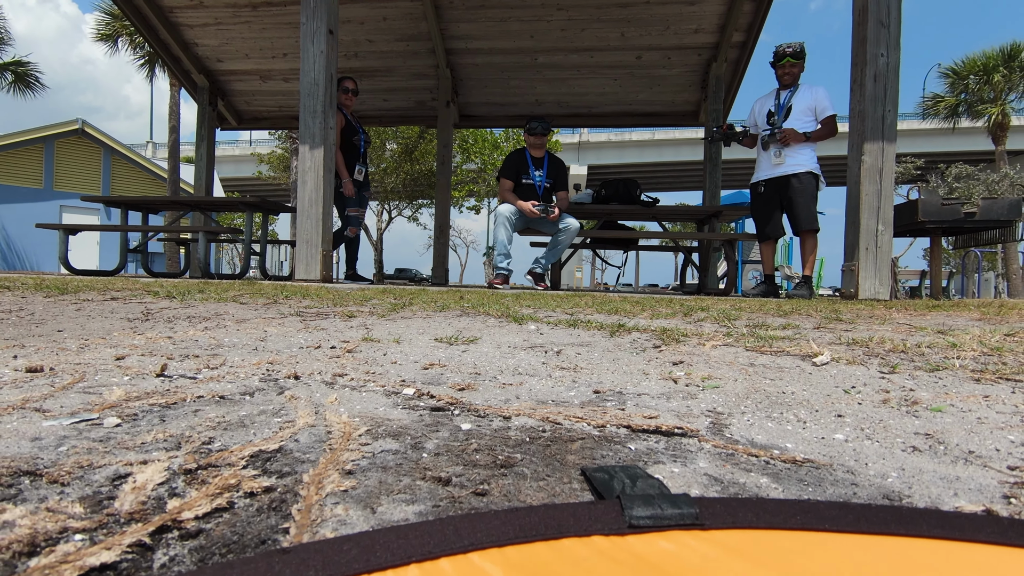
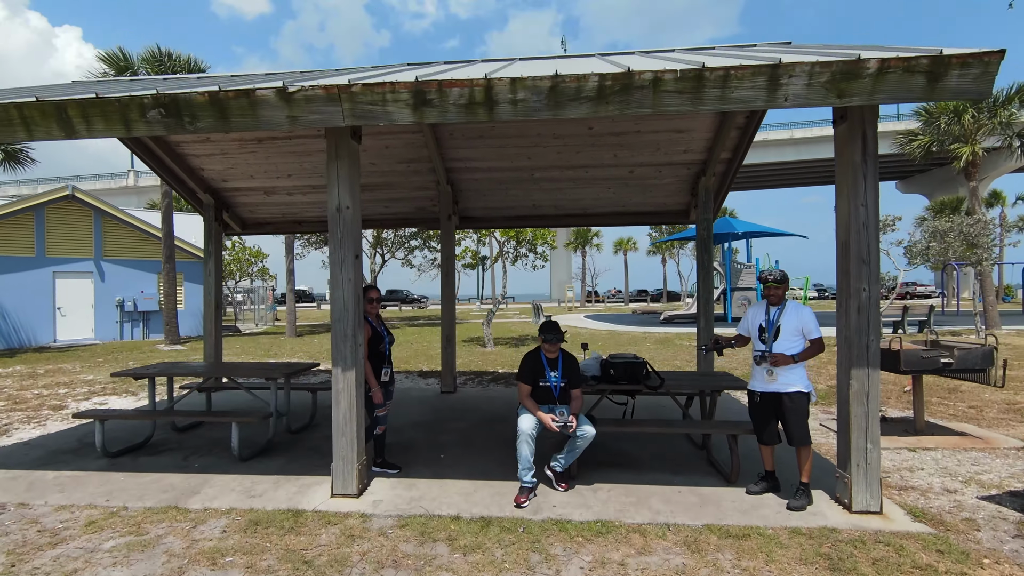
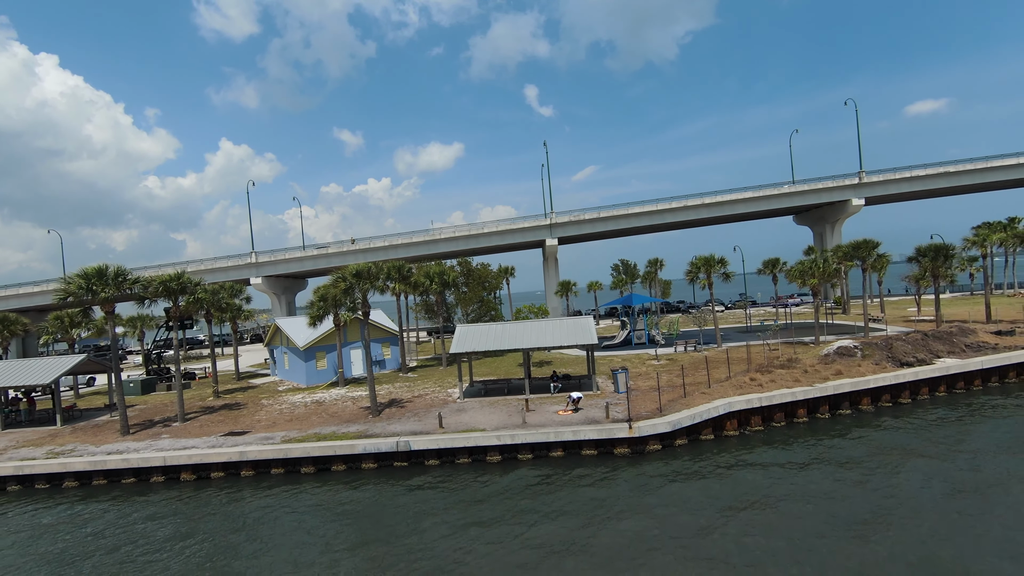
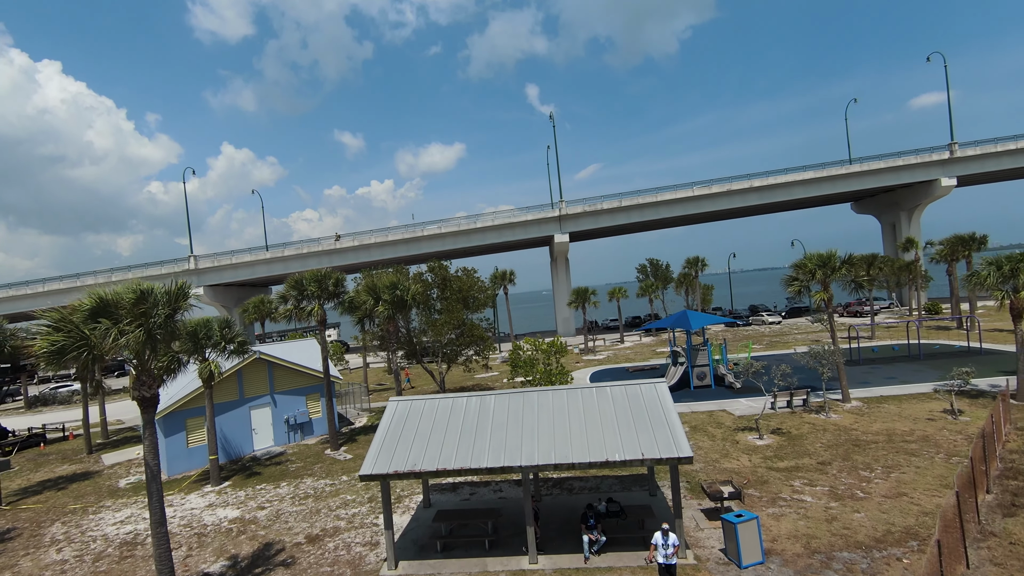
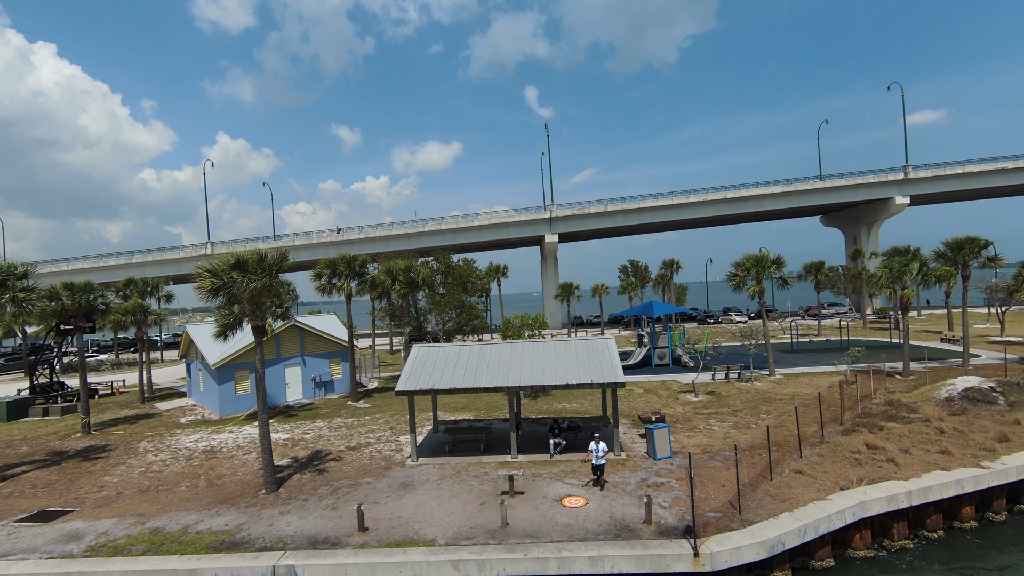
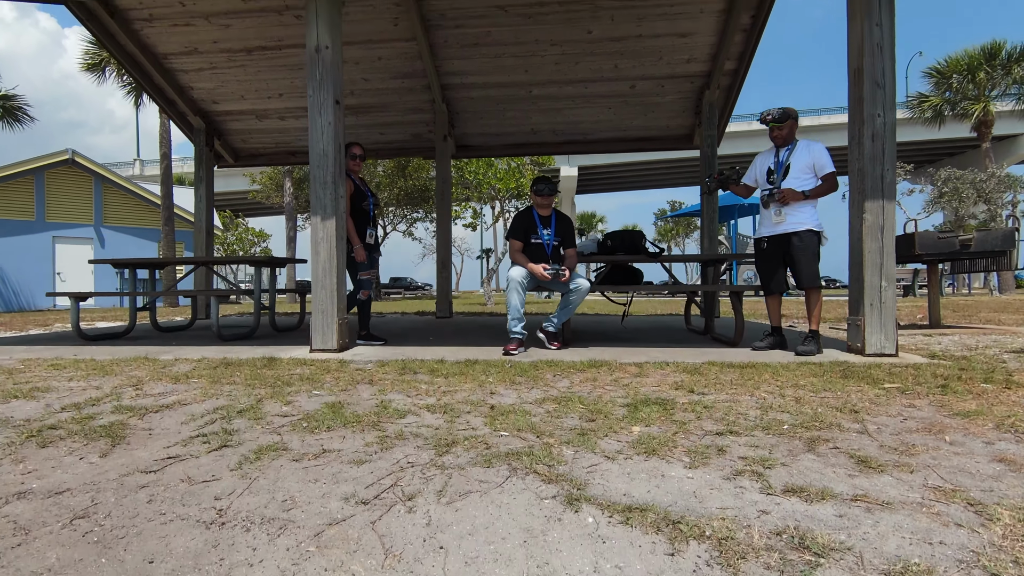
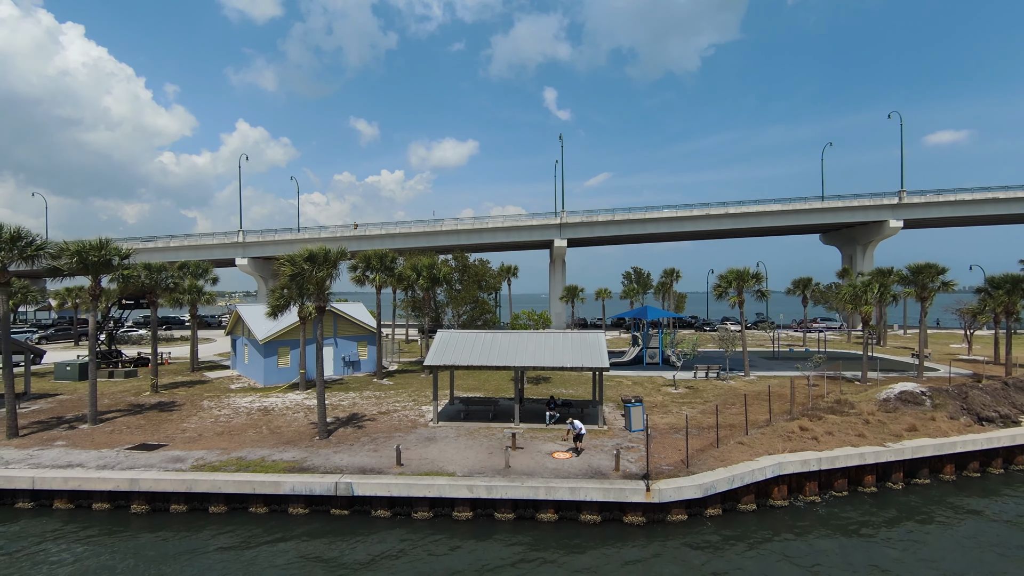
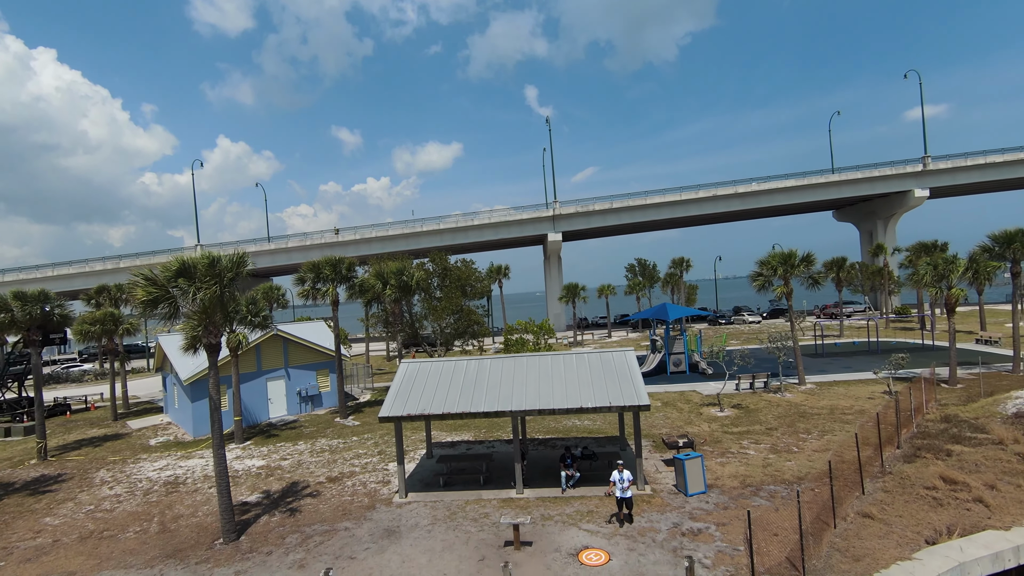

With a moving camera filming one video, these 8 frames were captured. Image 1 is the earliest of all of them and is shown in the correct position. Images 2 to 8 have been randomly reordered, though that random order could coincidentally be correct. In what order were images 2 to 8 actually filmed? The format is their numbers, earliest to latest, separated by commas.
6, 2, 4, 8, 5, 7, 3
